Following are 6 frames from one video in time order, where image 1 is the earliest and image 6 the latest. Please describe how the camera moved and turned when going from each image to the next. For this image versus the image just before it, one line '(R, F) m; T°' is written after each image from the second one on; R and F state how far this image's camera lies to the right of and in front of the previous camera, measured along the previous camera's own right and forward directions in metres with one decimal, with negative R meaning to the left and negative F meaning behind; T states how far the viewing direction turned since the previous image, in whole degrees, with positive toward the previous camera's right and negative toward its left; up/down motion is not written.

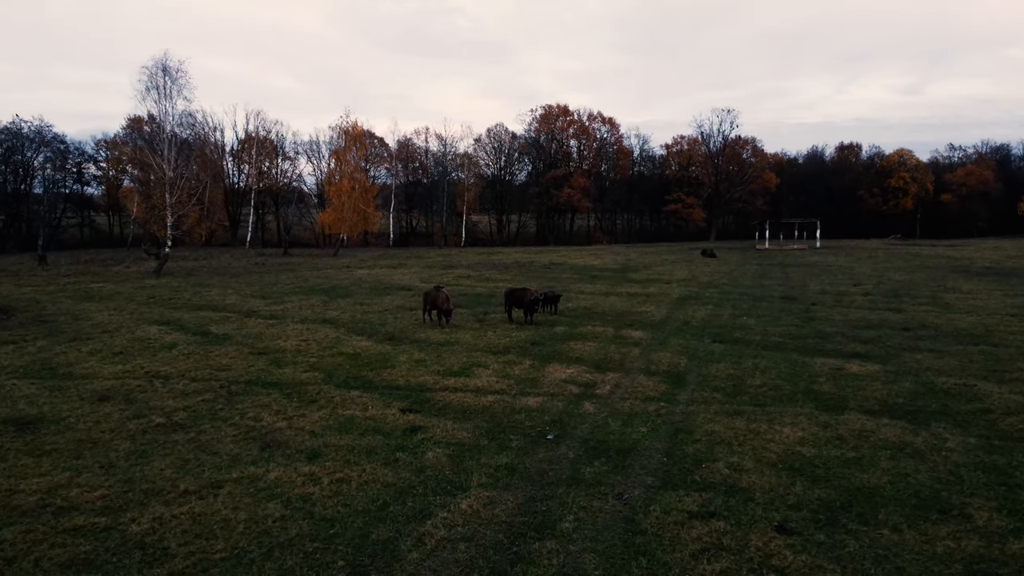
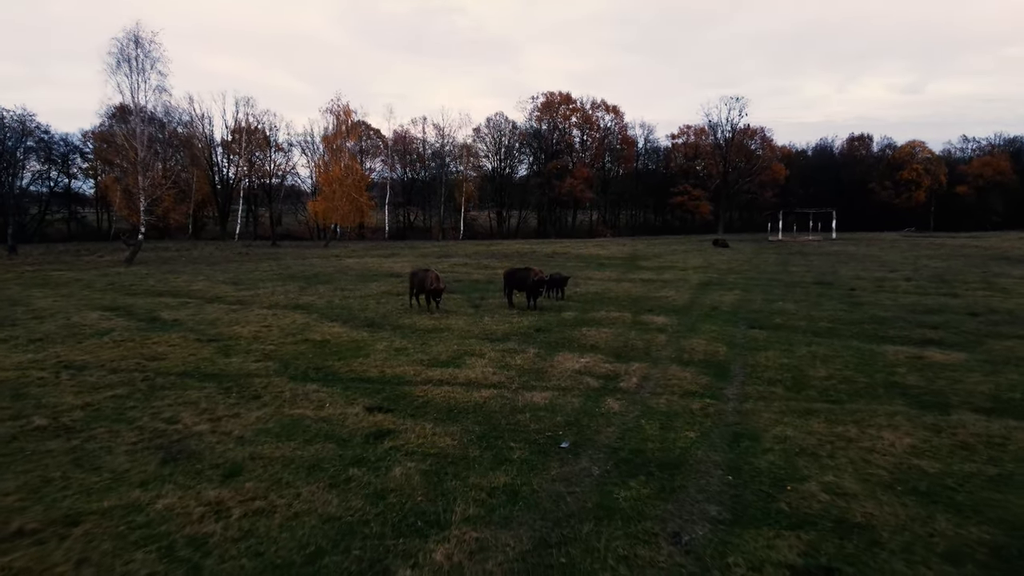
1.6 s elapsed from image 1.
(0.0, +2.7) m; 0°
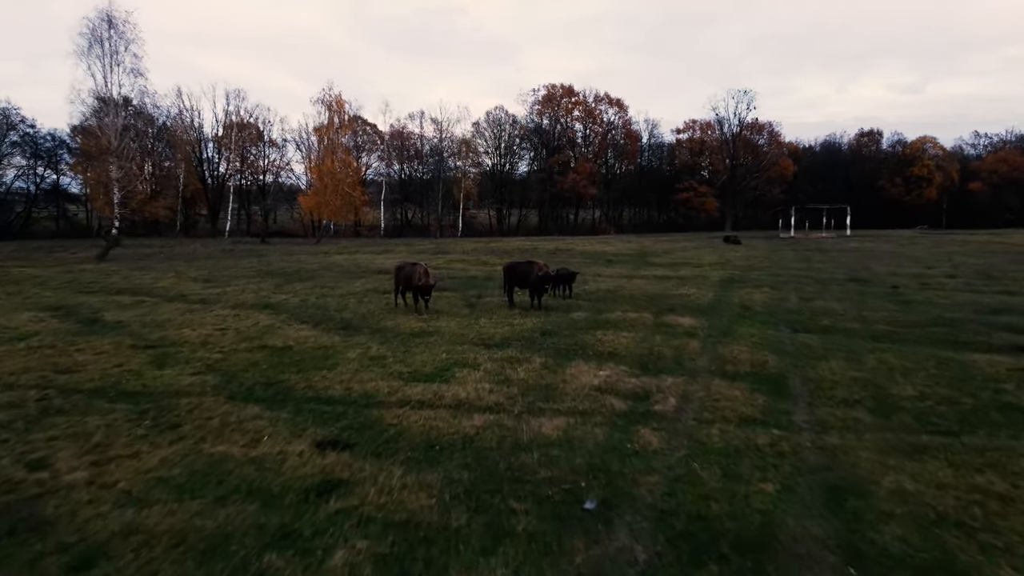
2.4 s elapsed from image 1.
(0.0, +2.3) m; 0°
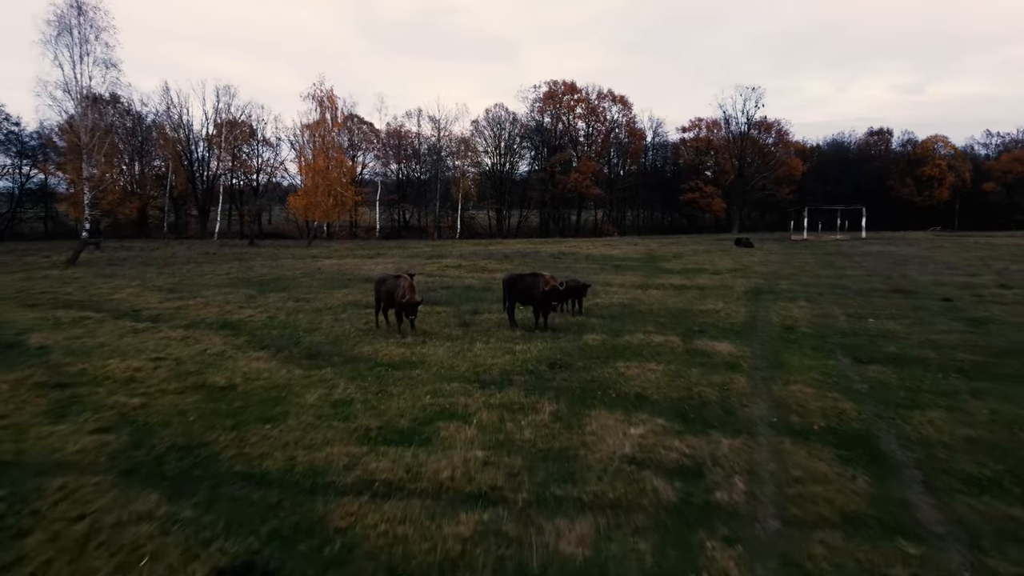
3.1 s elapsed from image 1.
(0.0, +2.2) m; 0°
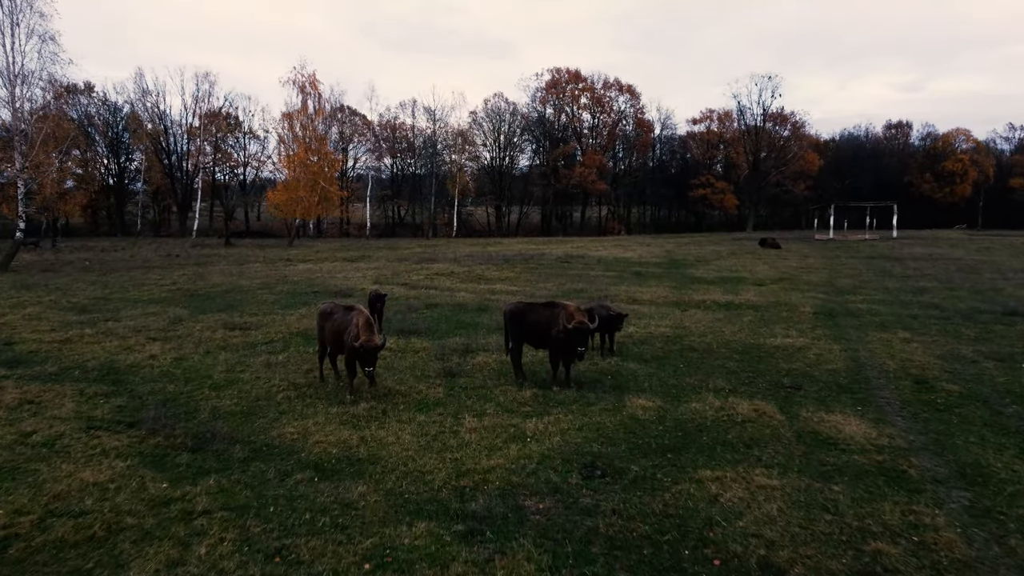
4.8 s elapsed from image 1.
(-0.1, +4.0) m; 0°
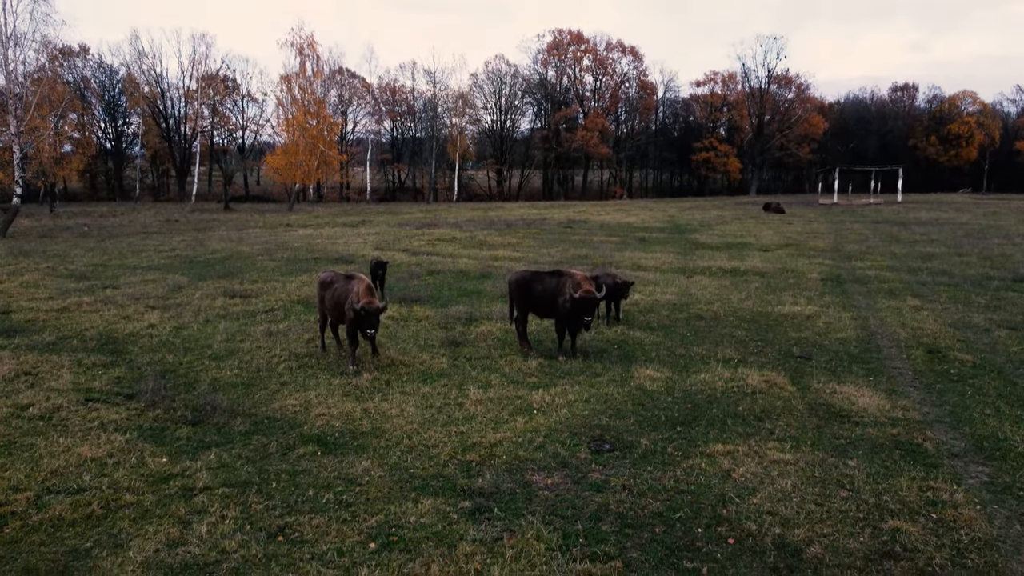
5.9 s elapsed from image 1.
(0.0, +0.2) m; 0°
